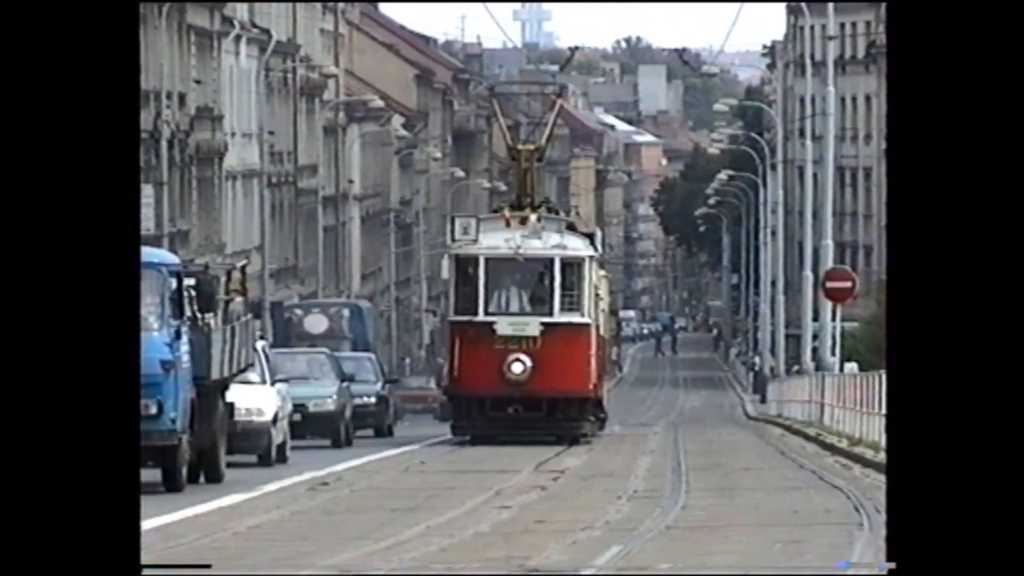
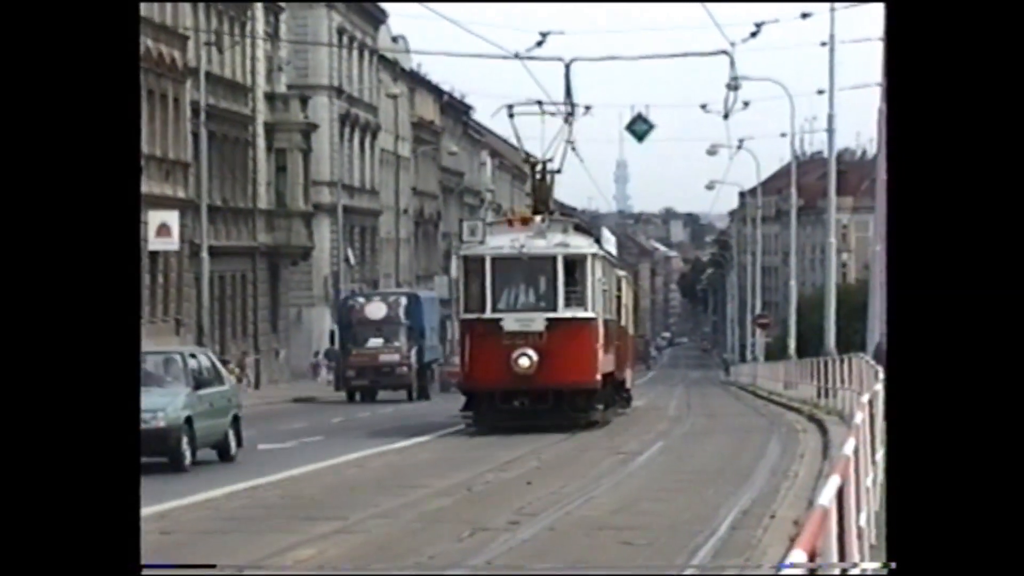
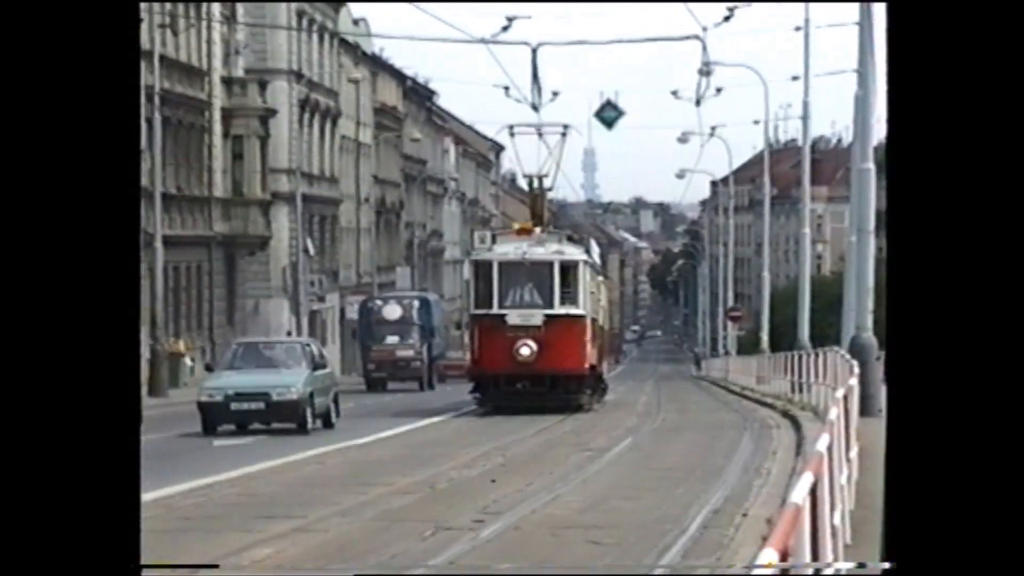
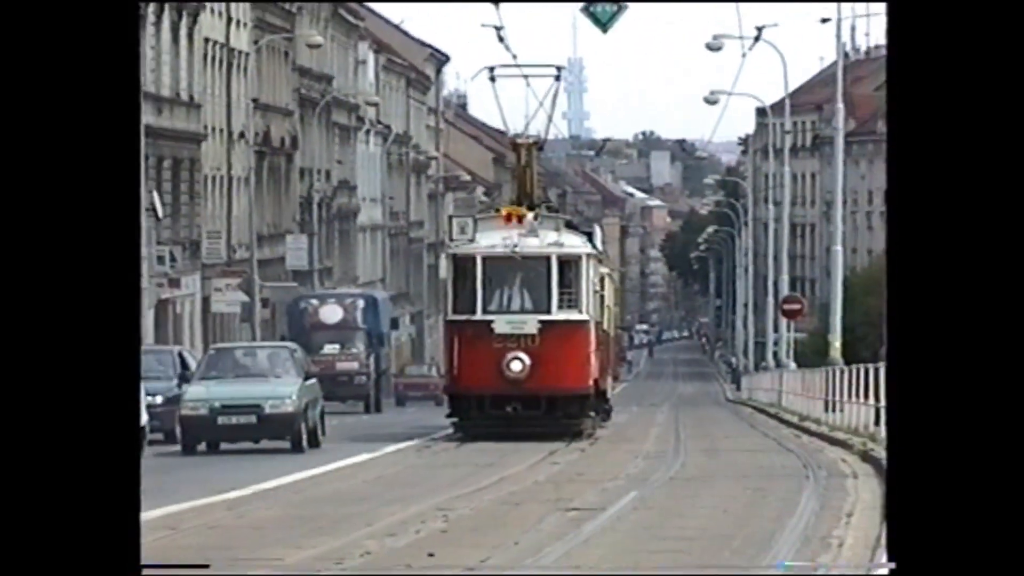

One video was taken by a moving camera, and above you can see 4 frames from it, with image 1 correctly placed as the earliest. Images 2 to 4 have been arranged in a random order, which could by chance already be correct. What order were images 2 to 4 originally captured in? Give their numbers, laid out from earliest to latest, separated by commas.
4, 3, 2
